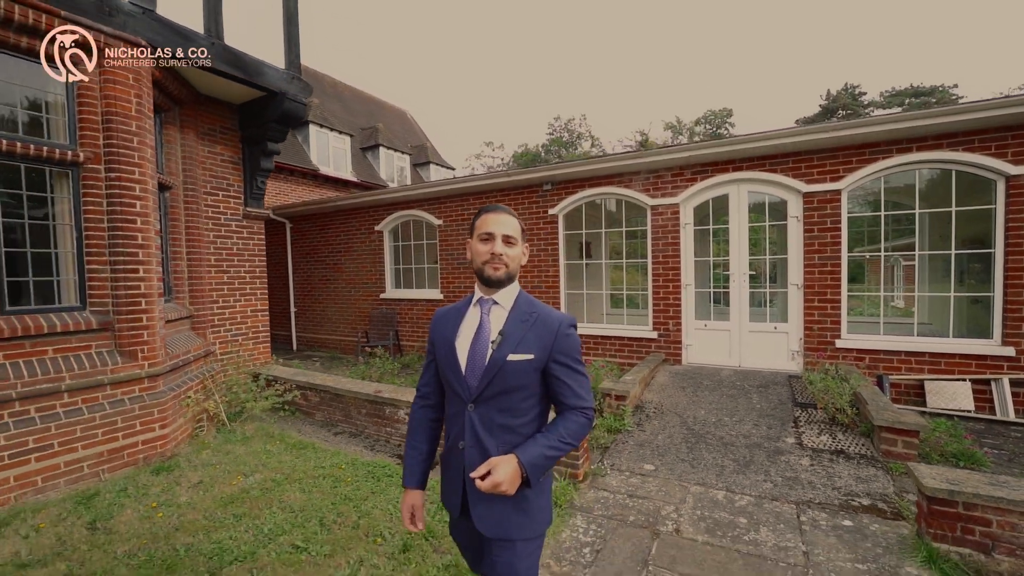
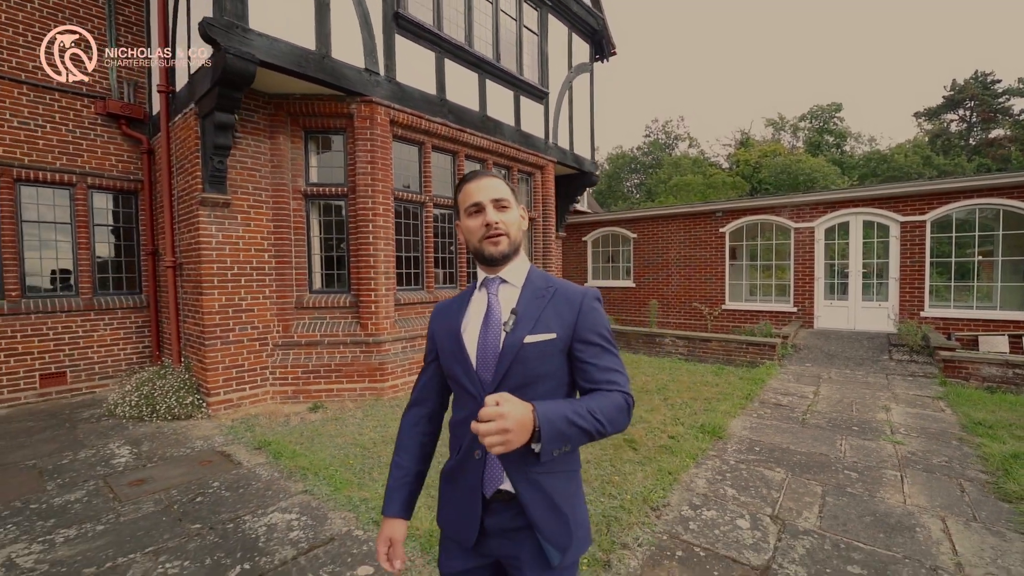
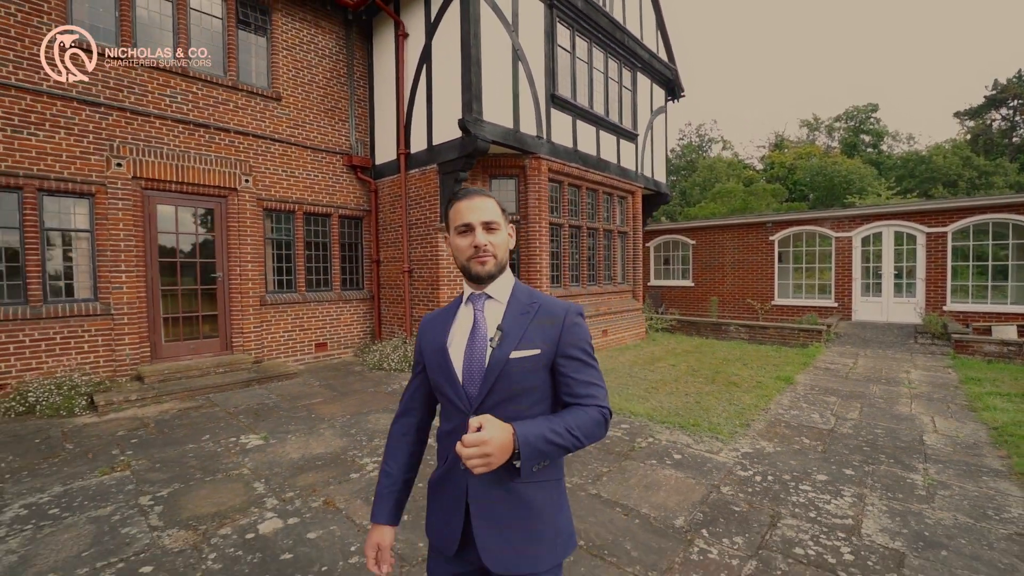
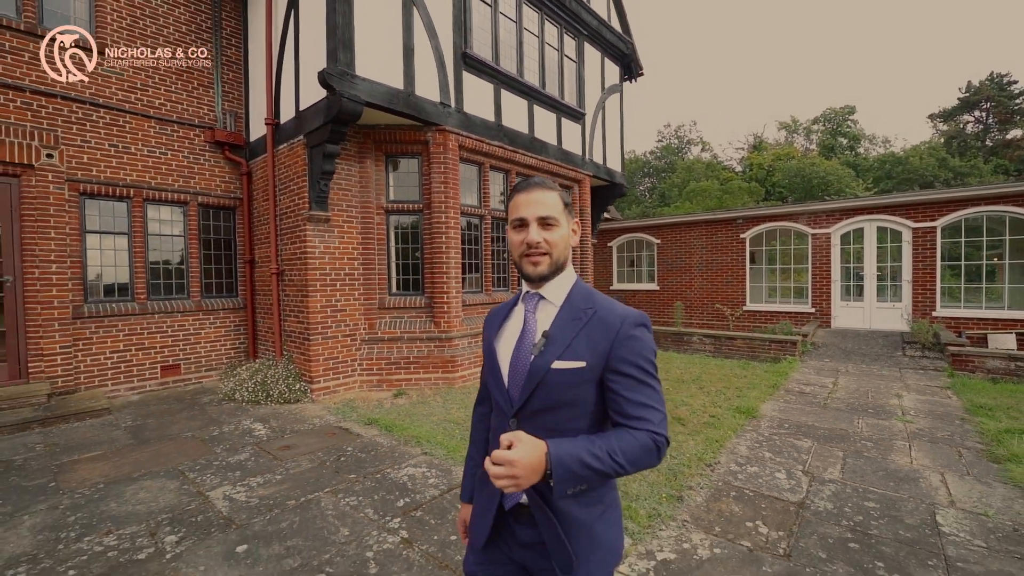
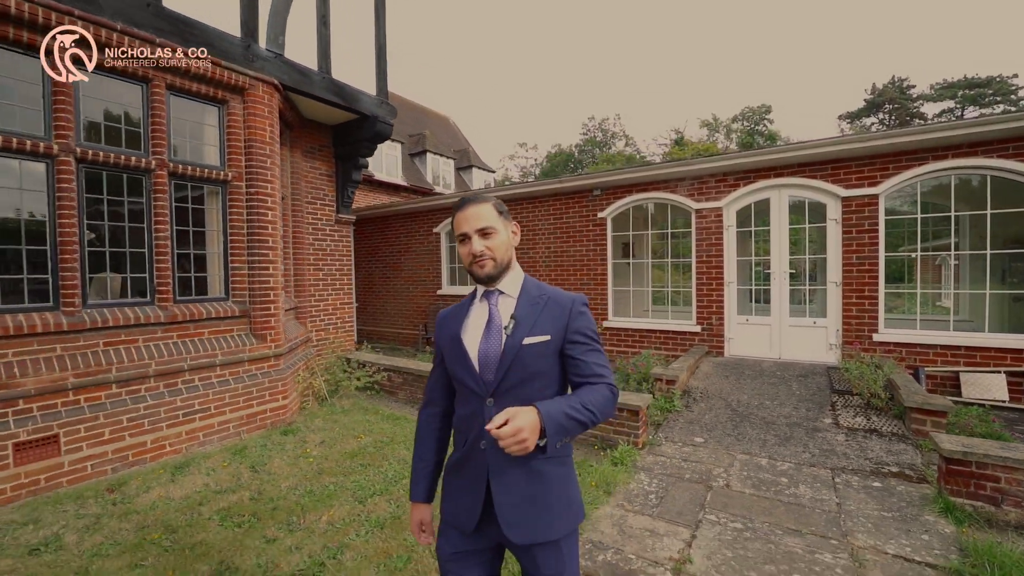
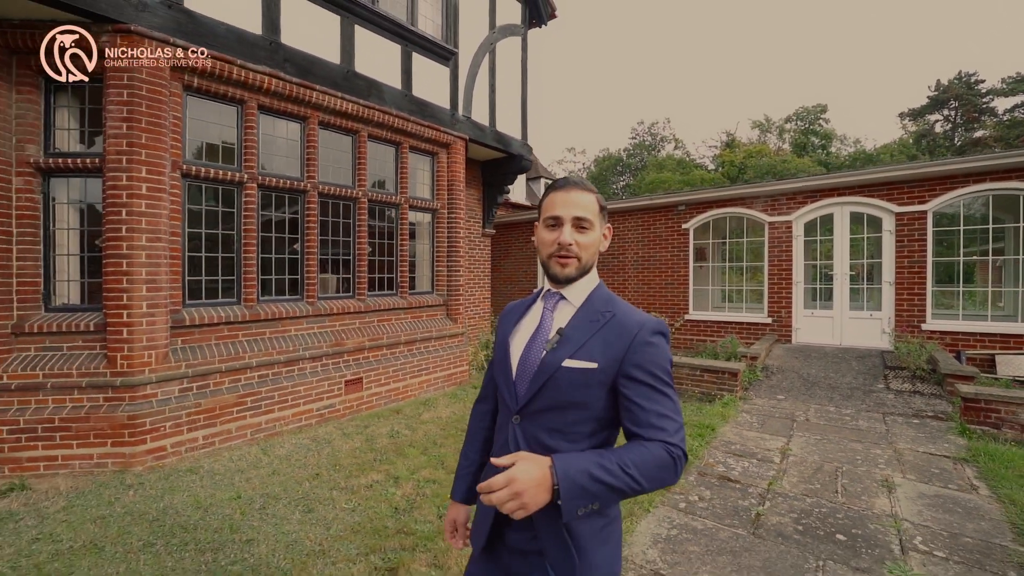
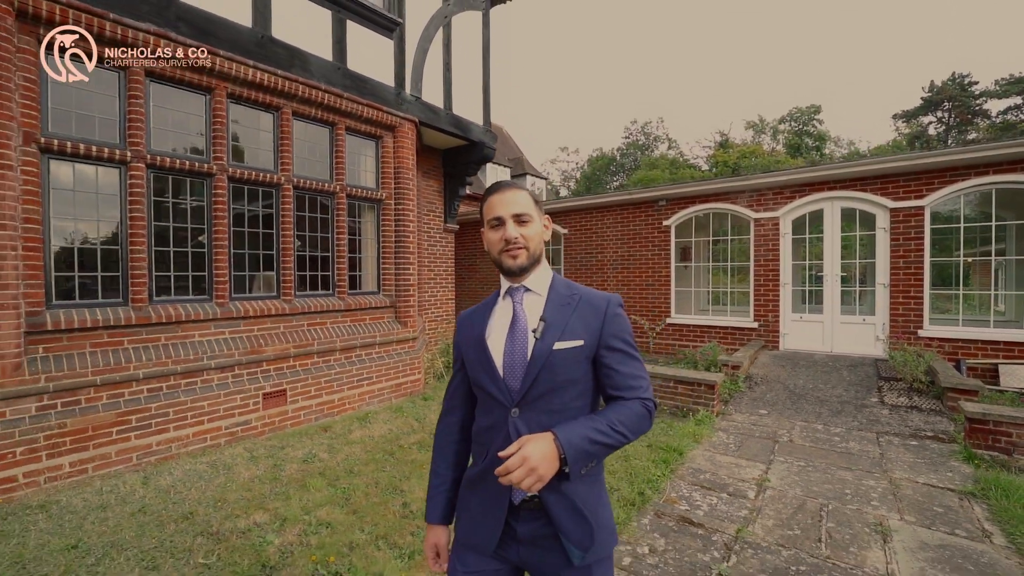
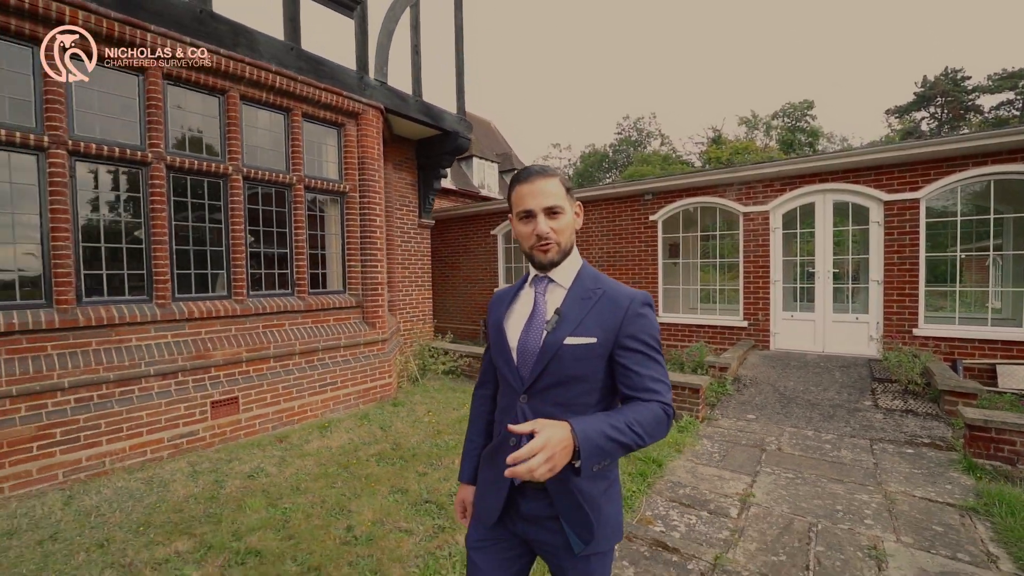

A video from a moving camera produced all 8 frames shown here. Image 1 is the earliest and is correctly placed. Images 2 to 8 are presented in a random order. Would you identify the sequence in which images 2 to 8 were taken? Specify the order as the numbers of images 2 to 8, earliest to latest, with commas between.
5, 8, 7, 6, 2, 4, 3
